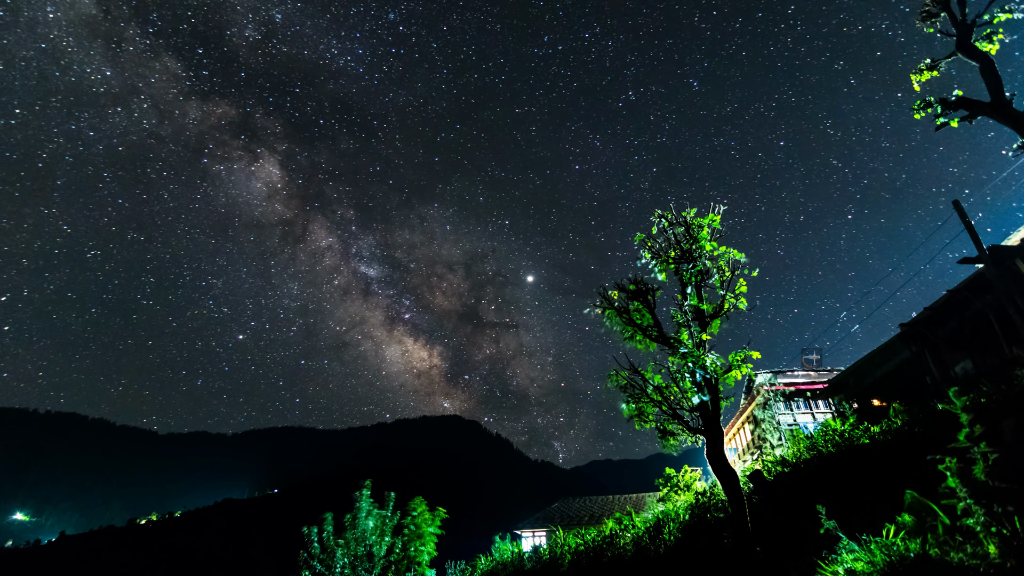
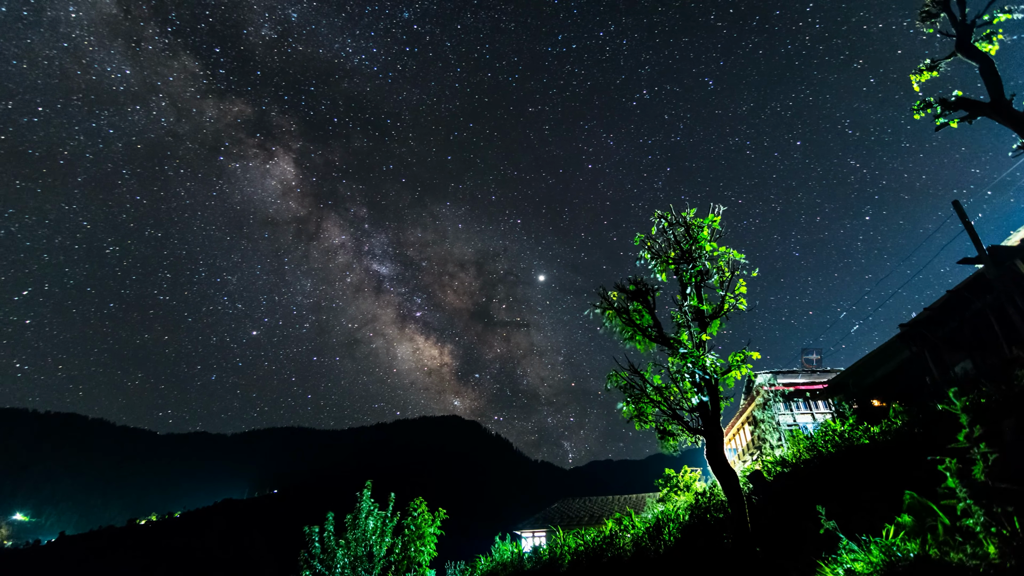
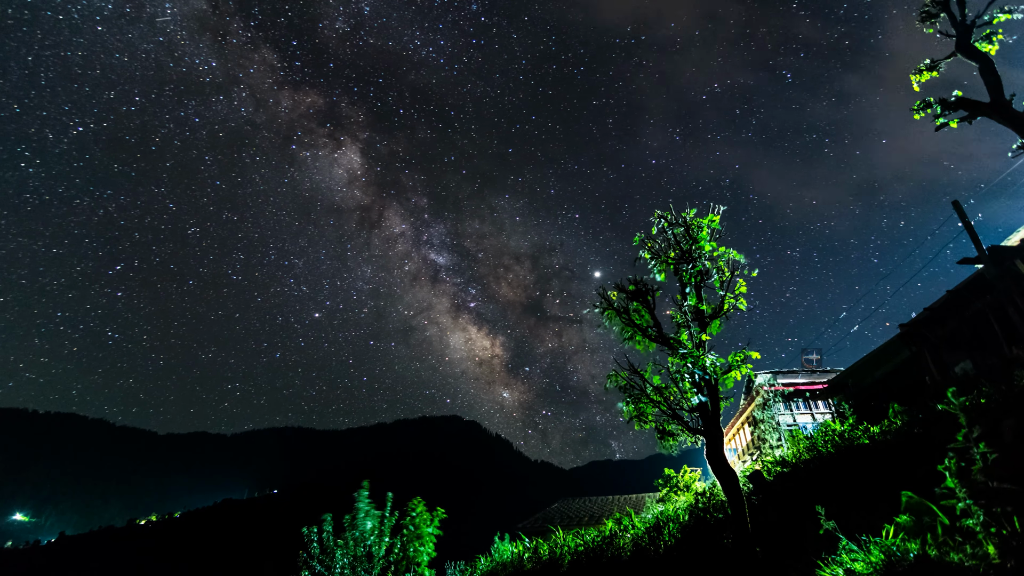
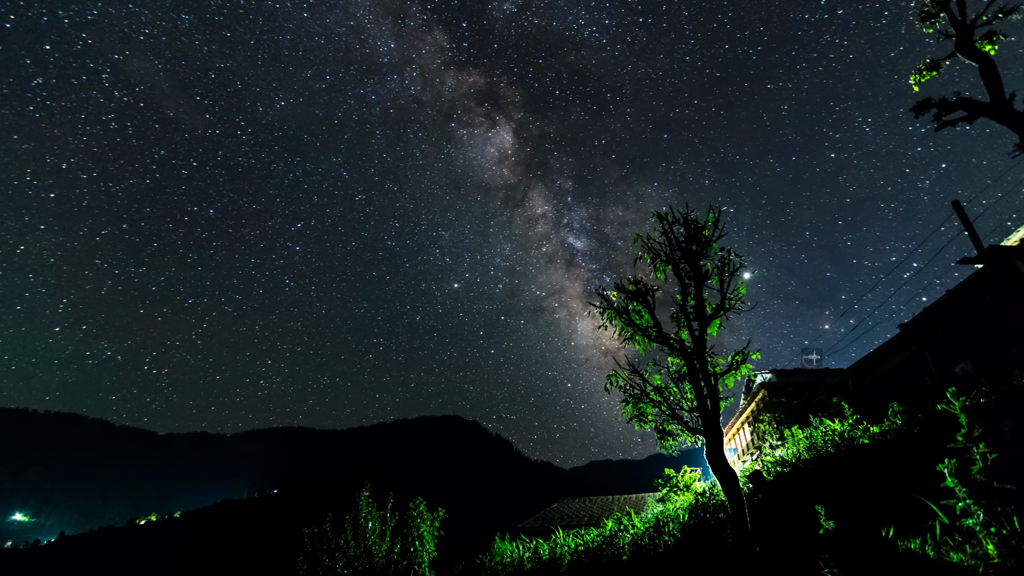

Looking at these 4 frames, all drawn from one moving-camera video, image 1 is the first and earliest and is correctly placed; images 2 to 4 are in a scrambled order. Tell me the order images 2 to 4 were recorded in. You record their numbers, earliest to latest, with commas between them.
2, 3, 4
